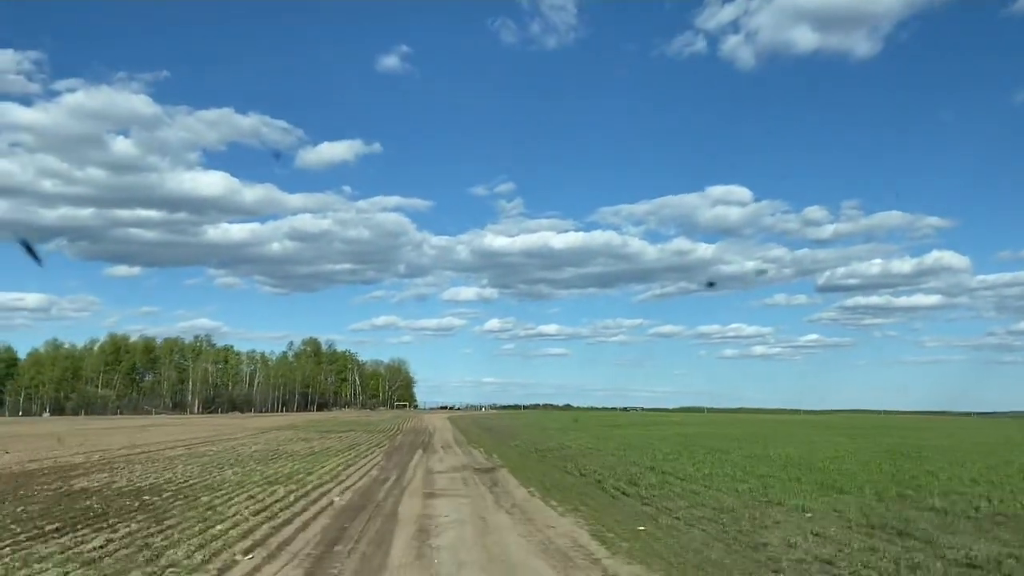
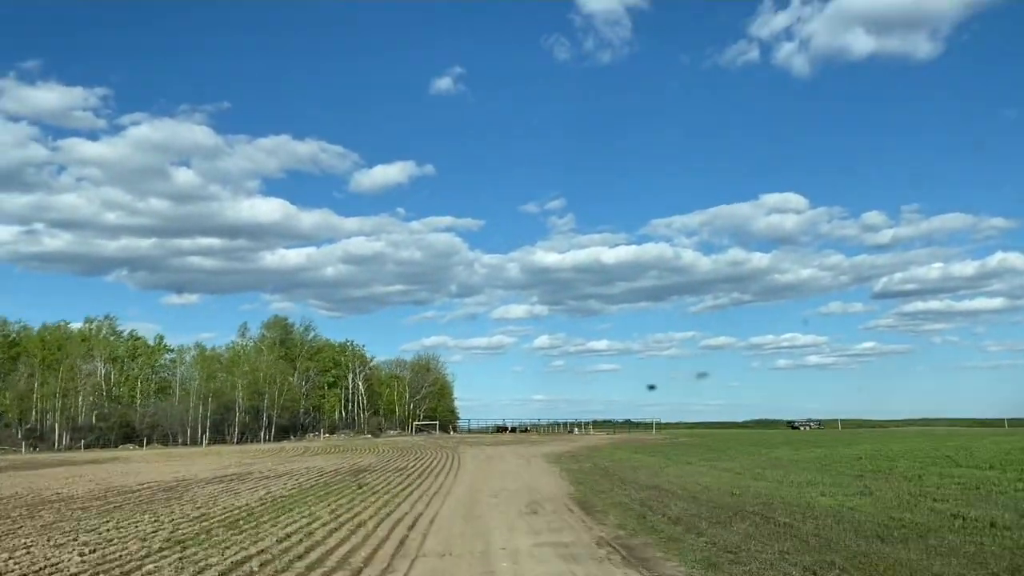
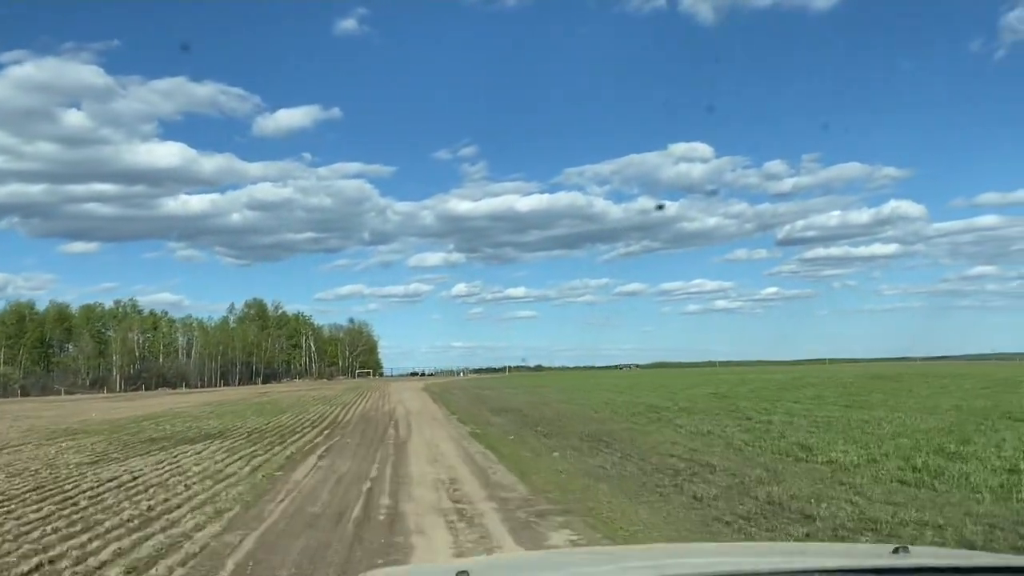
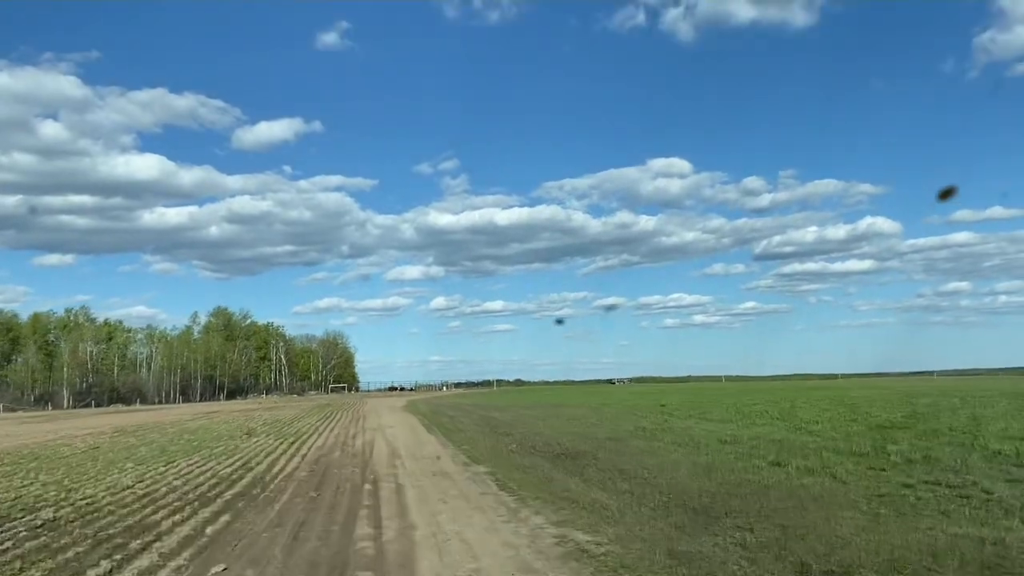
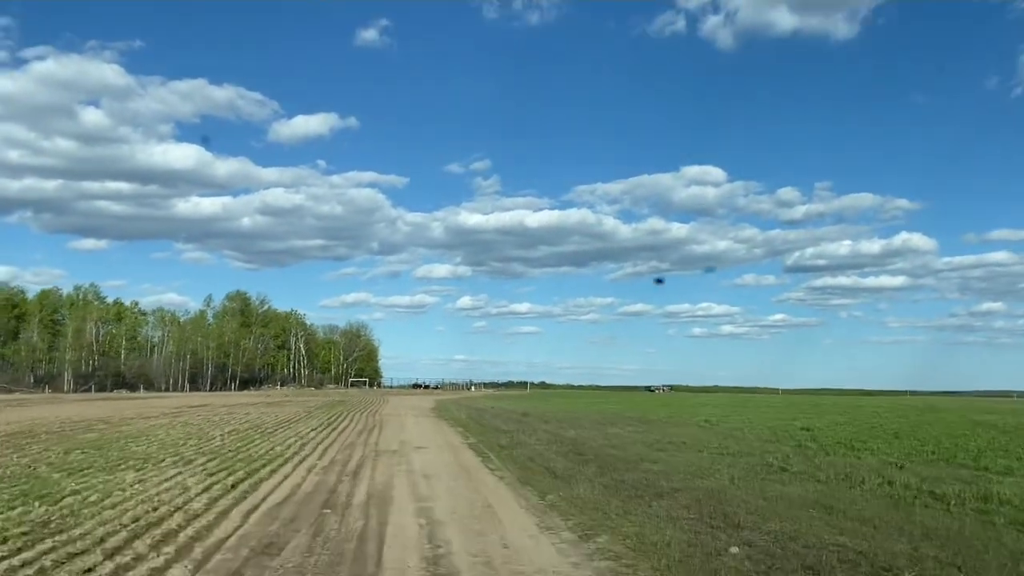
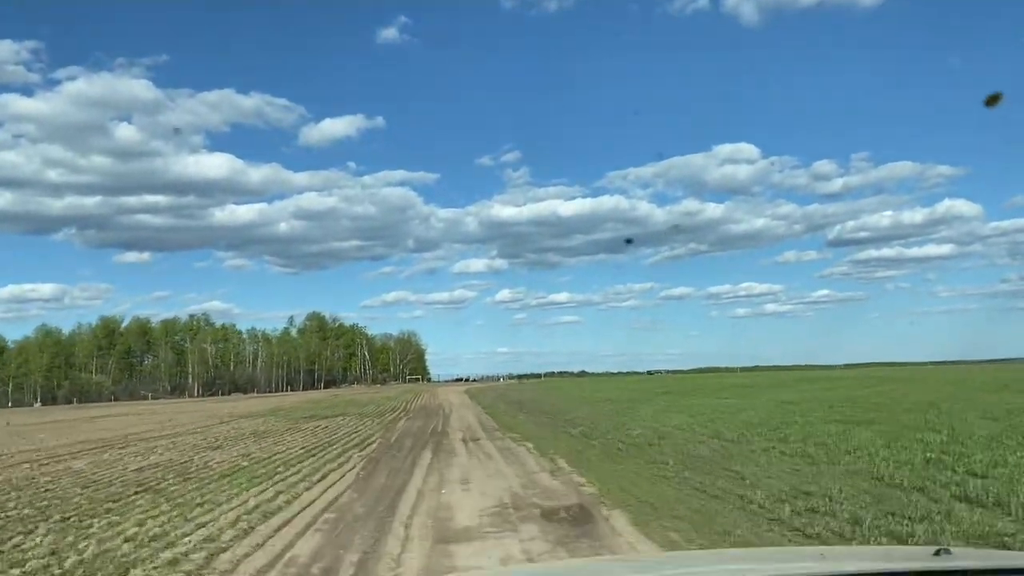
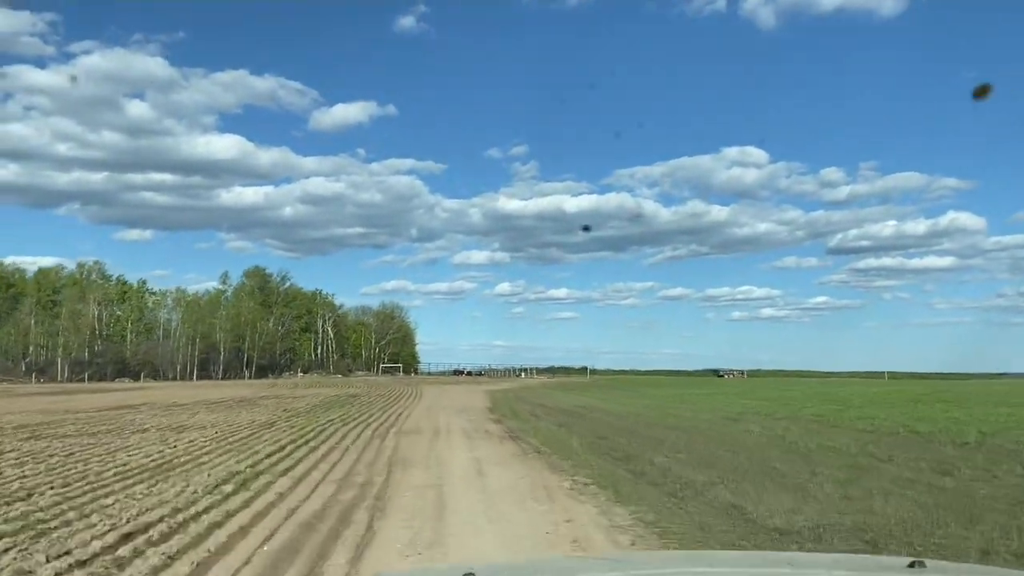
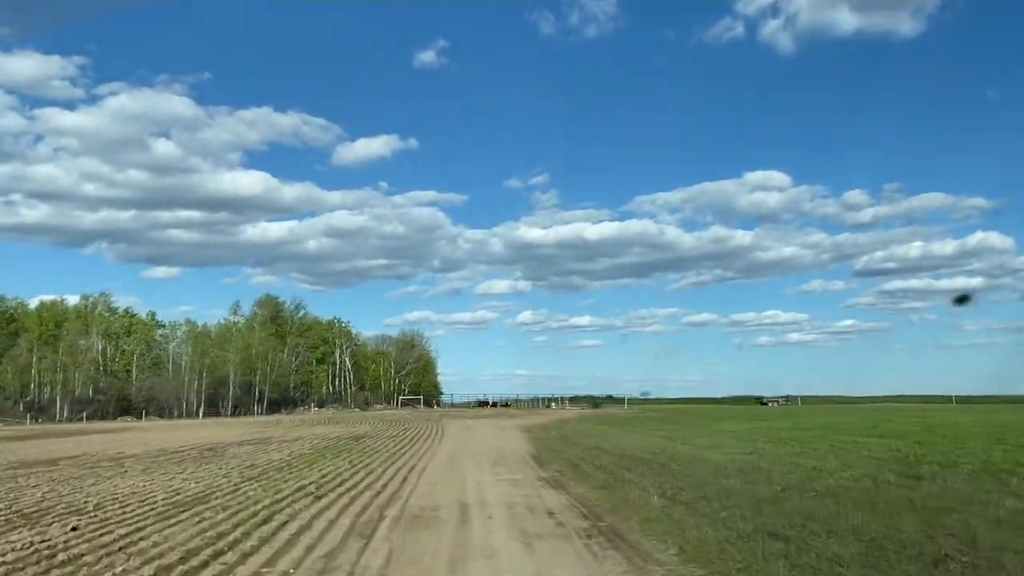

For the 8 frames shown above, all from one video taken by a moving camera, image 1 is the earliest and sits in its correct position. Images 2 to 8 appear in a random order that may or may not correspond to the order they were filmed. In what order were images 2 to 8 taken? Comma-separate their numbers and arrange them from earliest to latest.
6, 3, 4, 5, 7, 8, 2
